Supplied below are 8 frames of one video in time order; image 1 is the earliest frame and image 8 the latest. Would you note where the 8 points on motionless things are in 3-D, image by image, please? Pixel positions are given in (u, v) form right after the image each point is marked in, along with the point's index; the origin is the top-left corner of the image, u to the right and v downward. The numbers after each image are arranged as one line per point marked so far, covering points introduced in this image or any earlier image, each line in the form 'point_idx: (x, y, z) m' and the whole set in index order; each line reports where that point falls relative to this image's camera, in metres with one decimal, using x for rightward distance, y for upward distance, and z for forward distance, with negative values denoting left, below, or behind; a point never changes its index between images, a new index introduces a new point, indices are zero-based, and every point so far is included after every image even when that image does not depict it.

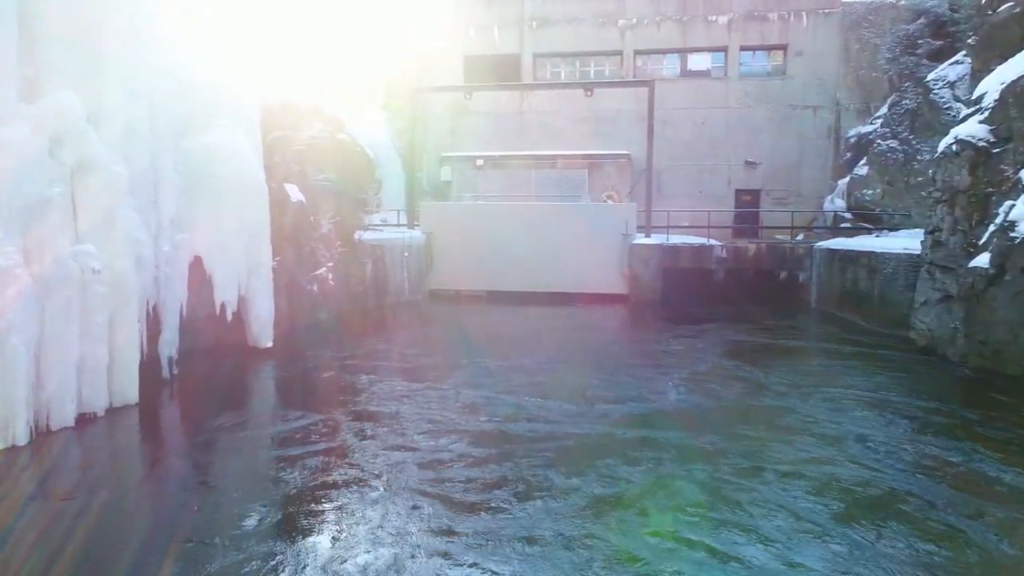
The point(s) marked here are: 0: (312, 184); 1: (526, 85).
0: (-3.5, +1.9, +12.3) m
1: (+0.4, +5.3, +18.5) m
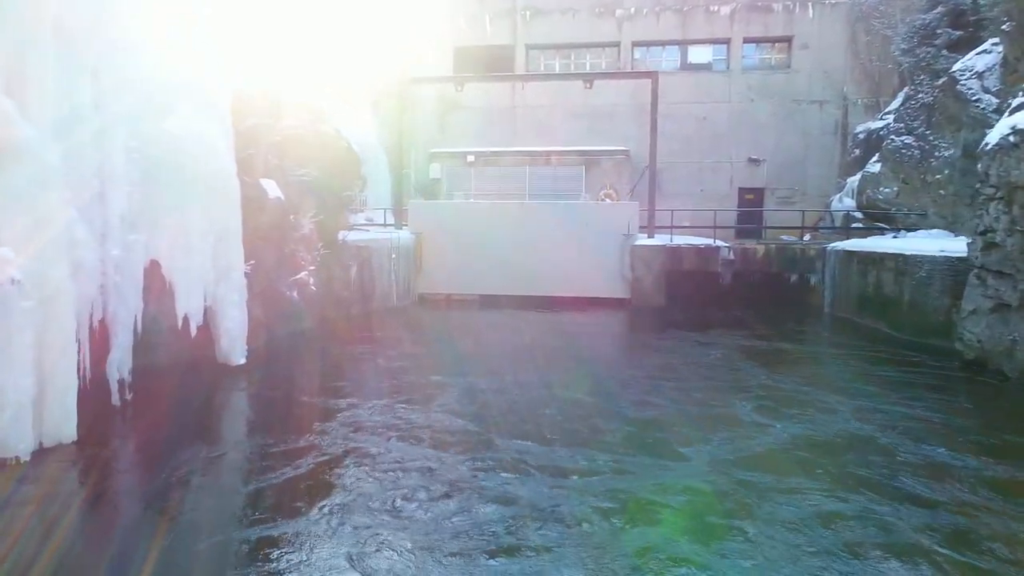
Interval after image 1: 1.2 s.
0: (-3.5, +1.8, +11.2) m
1: (+0.3, +5.2, +17.4) m
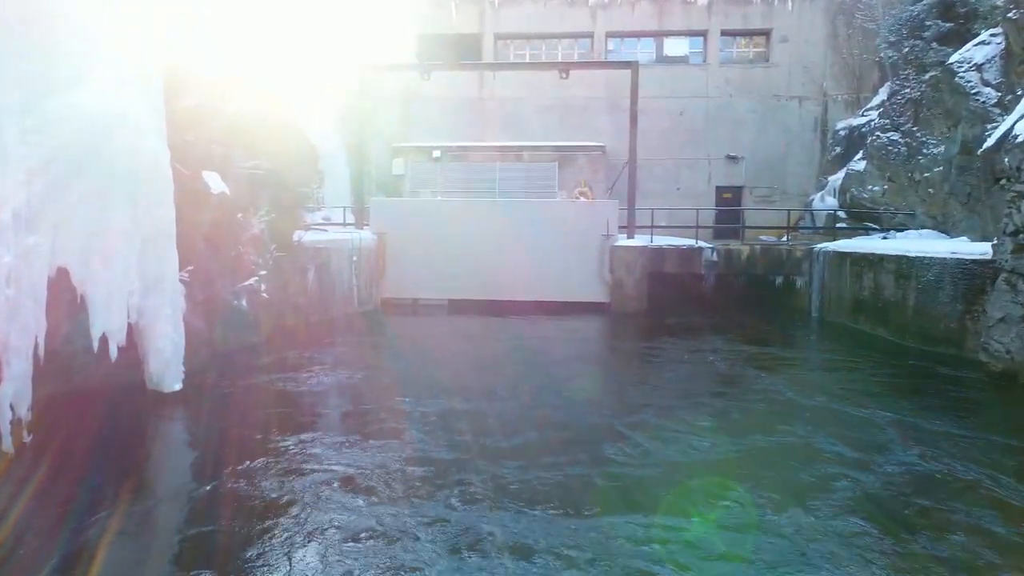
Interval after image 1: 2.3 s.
0: (-3.9, +1.6, +9.8) m
1: (-0.4, +5.1, +16.3) m
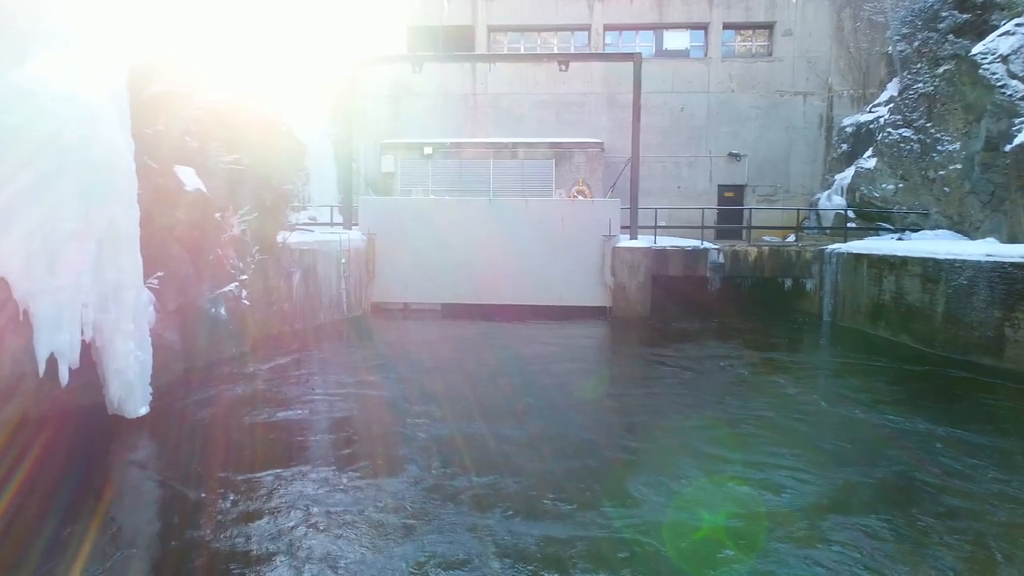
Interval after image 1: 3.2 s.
0: (-3.8, +1.6, +9.0) m
1: (-0.5, +5.1, +15.5) m
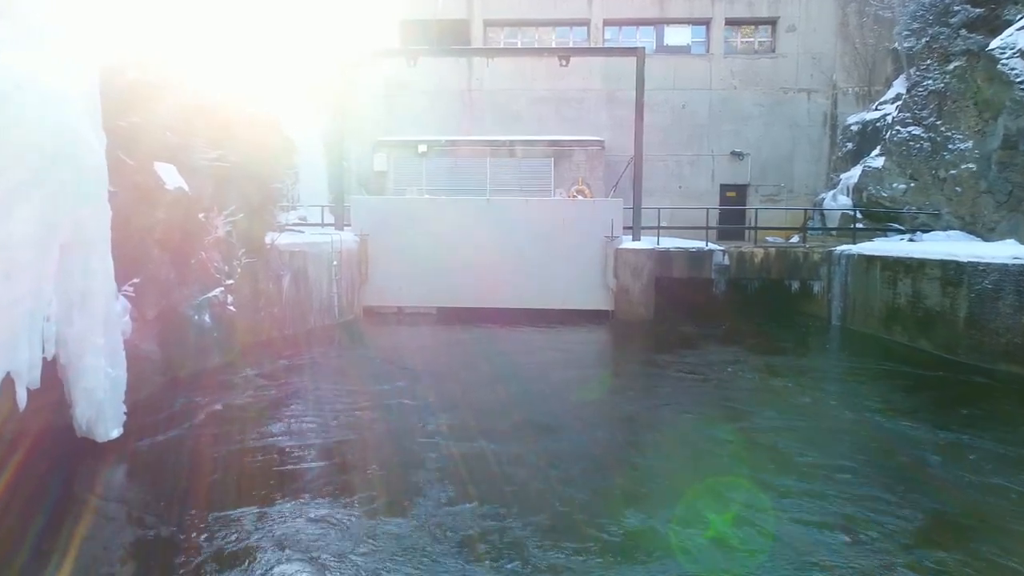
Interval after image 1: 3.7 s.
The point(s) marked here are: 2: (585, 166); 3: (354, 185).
0: (-3.8, +1.5, +8.4) m
1: (-0.6, +5.0, +15.0) m
2: (+1.7, +2.9, +16.5) m
3: (-4.0, +2.6, +18.0) m
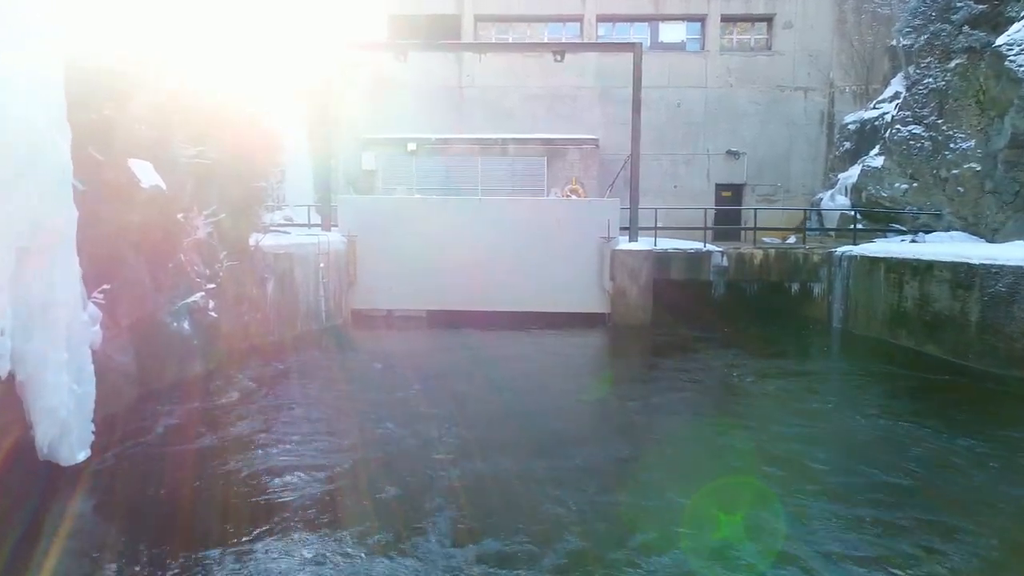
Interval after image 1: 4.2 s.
0: (-3.8, +1.4, +7.9) m
1: (-0.7, +5.0, +14.5) m
2: (+1.5, +2.8, +16.1) m
3: (-4.2, +2.6, +17.5) m
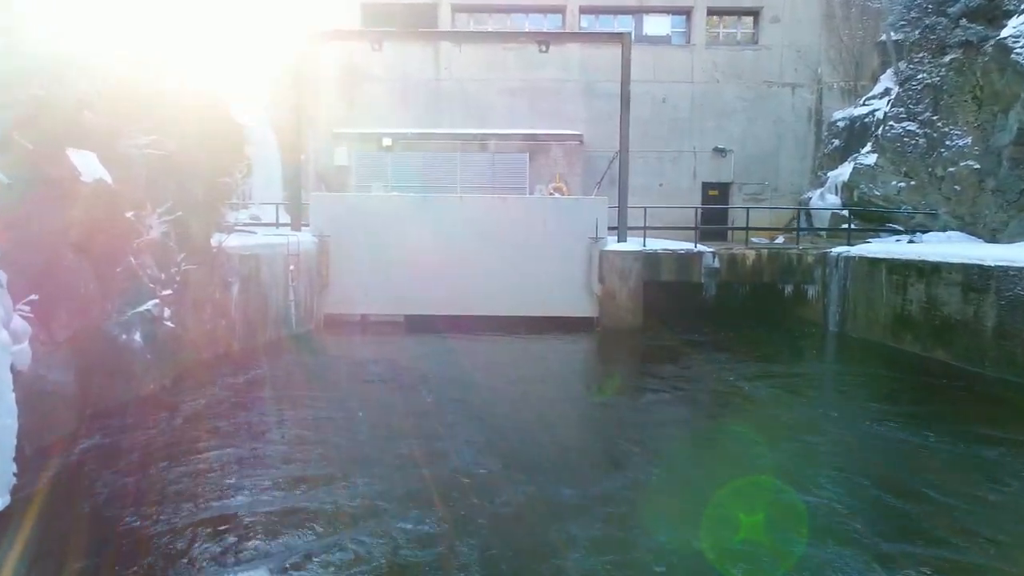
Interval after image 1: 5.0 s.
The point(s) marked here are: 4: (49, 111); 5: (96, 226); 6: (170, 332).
0: (-3.9, +1.4, +7.0) m
1: (-1.1, +4.9, +13.8) m
2: (+1.1, +2.8, +15.4) m
3: (-4.7, +2.5, +16.6) m
4: (-3.8, +1.4, +5.7) m
5: (-3.7, +0.6, +6.3) m
6: (-3.9, -0.5, +8.0) m
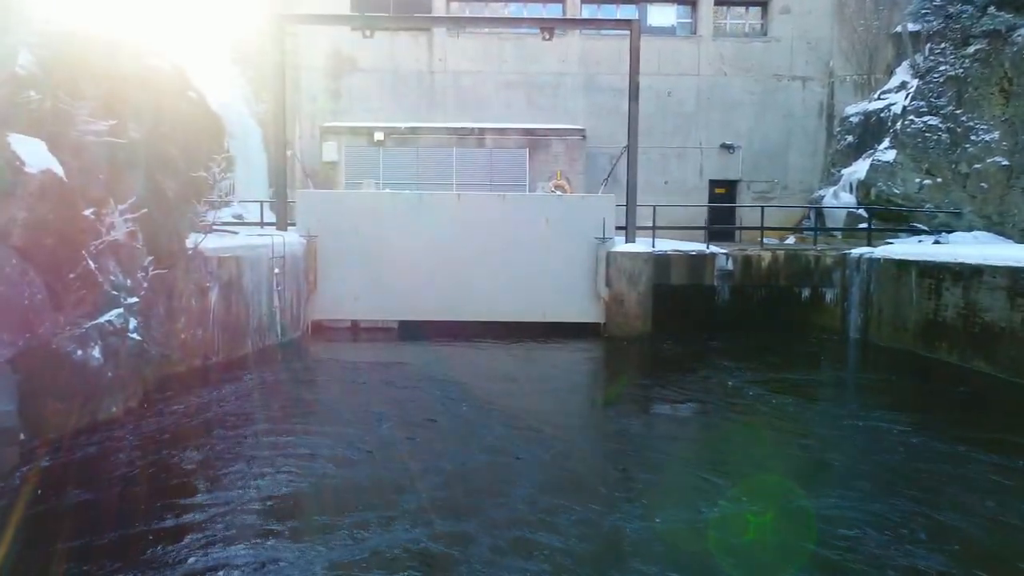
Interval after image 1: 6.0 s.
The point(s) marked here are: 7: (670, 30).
0: (-3.7, +1.3, +6.2) m
1: (-1.1, +4.8, +12.9) m
2: (+1.1, +2.7, +14.6) m
3: (-4.7, +2.4, +15.7) m
4: (-3.6, +1.4, +4.9) m
5: (-3.6, +0.5, +5.5) m
6: (-3.8, -0.6, +7.1) m
7: (+3.6, +5.9, +16.2) m
